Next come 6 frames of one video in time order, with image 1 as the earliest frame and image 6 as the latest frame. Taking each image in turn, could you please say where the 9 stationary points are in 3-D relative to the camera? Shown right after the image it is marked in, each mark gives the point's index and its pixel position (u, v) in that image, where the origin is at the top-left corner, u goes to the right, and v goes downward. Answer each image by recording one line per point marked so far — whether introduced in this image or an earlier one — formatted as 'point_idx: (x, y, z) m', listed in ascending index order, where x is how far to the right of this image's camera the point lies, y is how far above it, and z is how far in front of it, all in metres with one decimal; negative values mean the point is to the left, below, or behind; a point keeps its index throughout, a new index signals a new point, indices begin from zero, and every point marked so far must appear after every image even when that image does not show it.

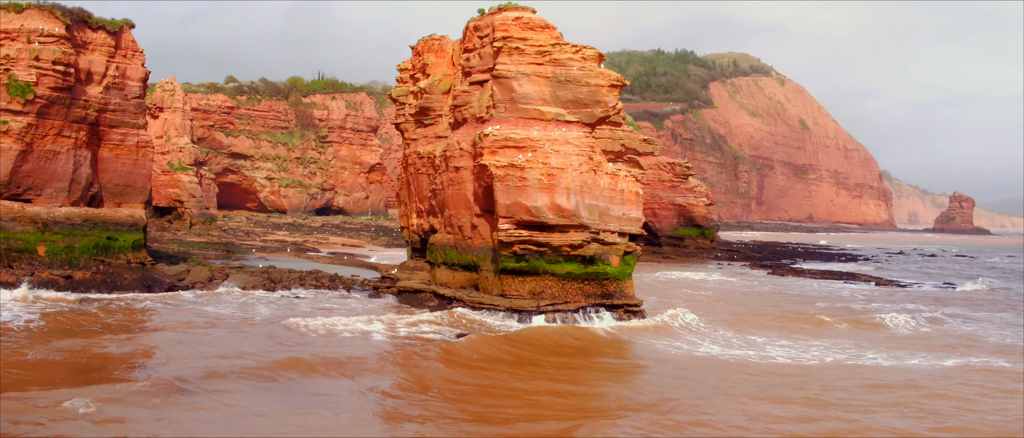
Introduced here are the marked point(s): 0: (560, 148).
0: (+0.9, +1.3, +14.0) m
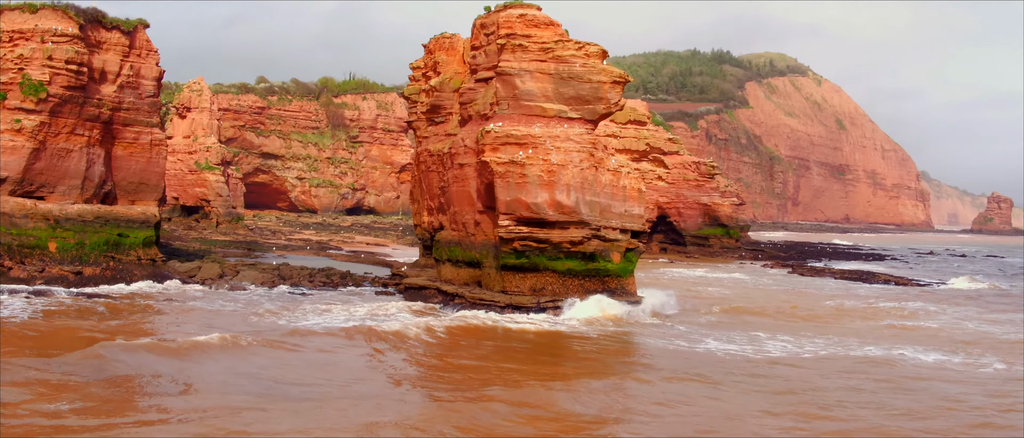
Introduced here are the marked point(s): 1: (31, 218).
0: (+0.9, +1.4, +13.8) m
1: (-10.7, 0.0, +16.6) m
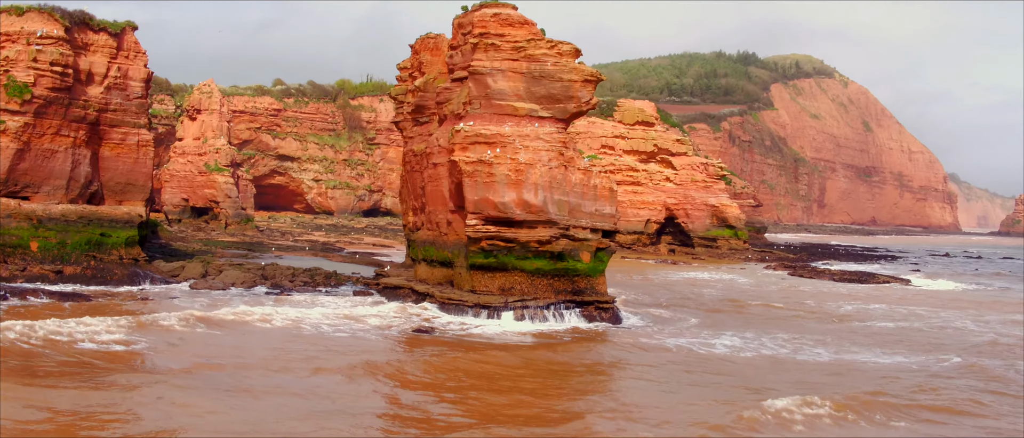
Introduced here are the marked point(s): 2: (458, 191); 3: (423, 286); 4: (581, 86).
0: (+0.3, +1.4, +13.9) m
1: (-11.3, 0.0, +16.8) m
2: (-1.1, +0.6, +14.5) m
3: (-1.8, -1.4, +15.2) m
4: (+1.4, +2.6, +14.6) m
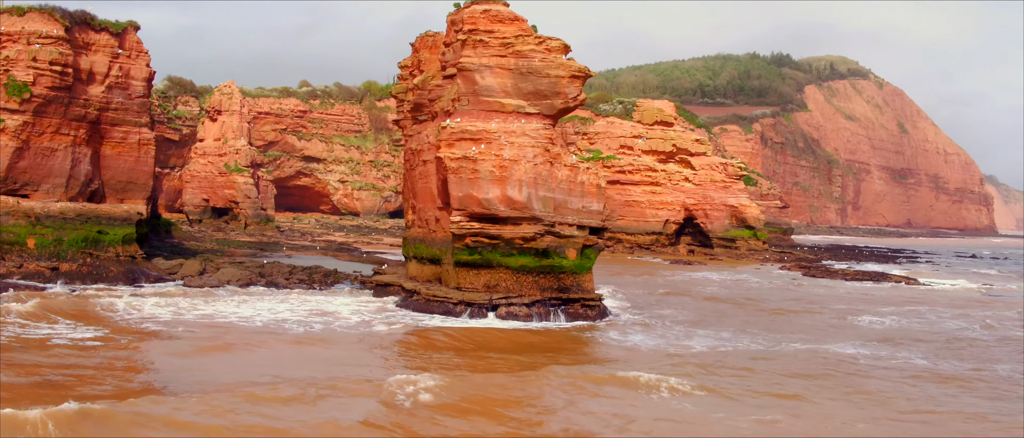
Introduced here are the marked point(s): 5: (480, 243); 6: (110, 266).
0: (+0.1, +1.5, +13.7) m
1: (-11.4, +0.1, +17.0) m
2: (-1.3, +0.6, +14.4) m
3: (-2.1, -1.3, +15.2) m
4: (+1.1, +2.7, +14.4) m
5: (-0.6, -0.4, +13.5) m
6: (-9.5, -1.1, +17.5) m
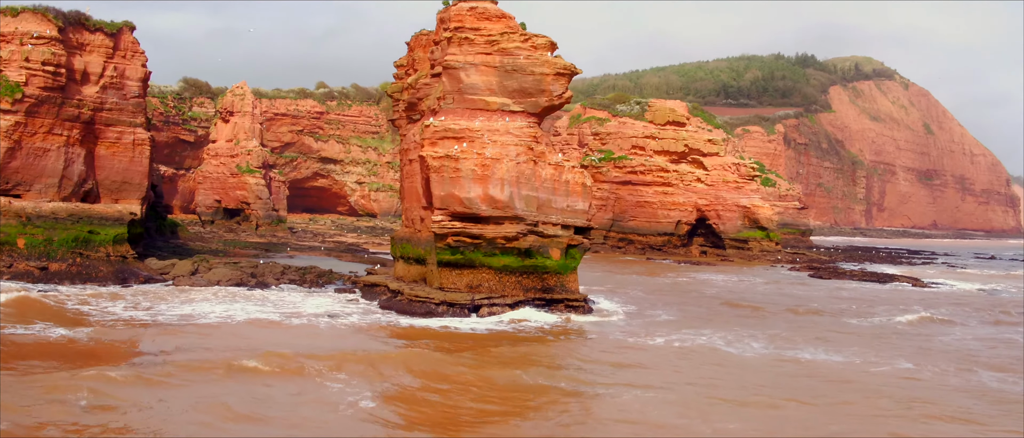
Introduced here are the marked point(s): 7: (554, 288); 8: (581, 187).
0: (-0.2, +1.5, +13.6) m
1: (-11.7, +0.1, +17.0) m
2: (-1.6, +0.6, +14.2) m
3: (-2.3, -1.3, +15.0) m
4: (+0.8, +2.7, +14.2) m
5: (-0.9, -0.4, +13.3) m
6: (-9.7, -1.1, +17.5) m
7: (+0.8, -1.3, +13.6) m
8: (+1.3, +0.6, +14.1) m
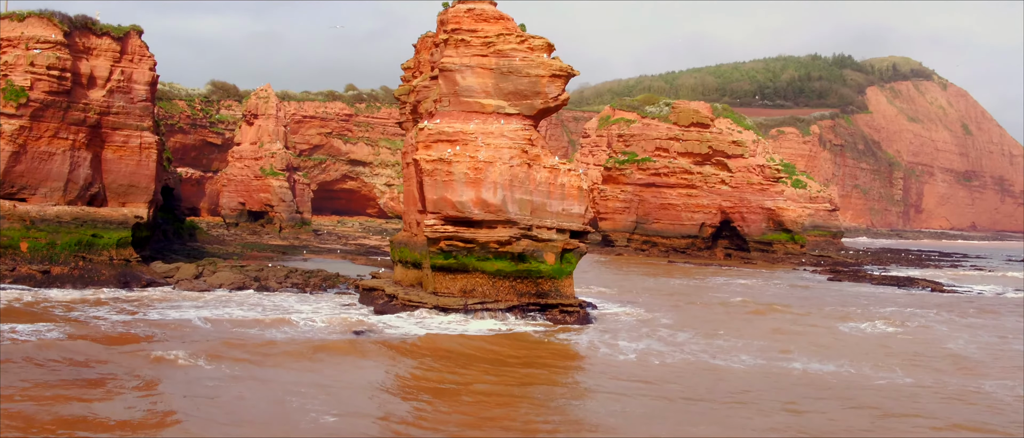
0: (-0.3, +1.4, +13.3) m
1: (-11.6, 0.0, +17.1) m
2: (-1.7, +0.5, +14.0) m
3: (-2.4, -1.4, +14.8) m
4: (+0.7, +2.6, +13.9) m
5: (-1.0, -0.5, +13.0) m
6: (-9.7, -1.2, +17.6) m
7: (+0.7, -1.3, +13.3) m
8: (+1.2, +0.5, +13.7) m
